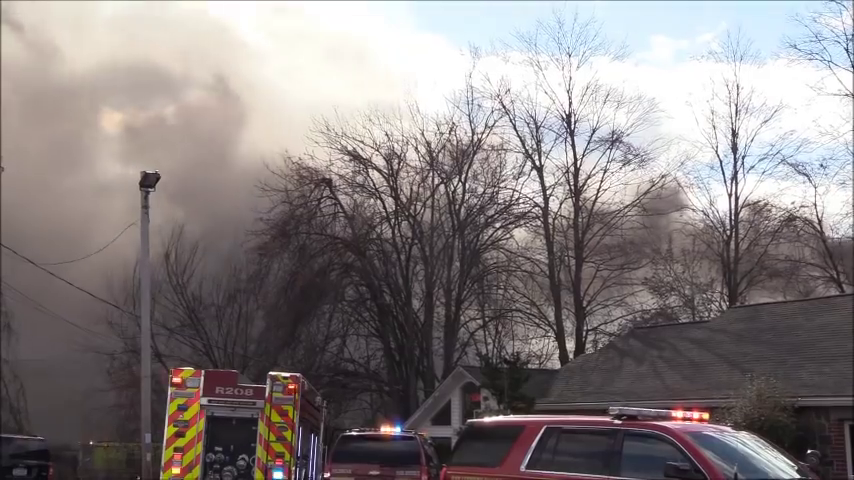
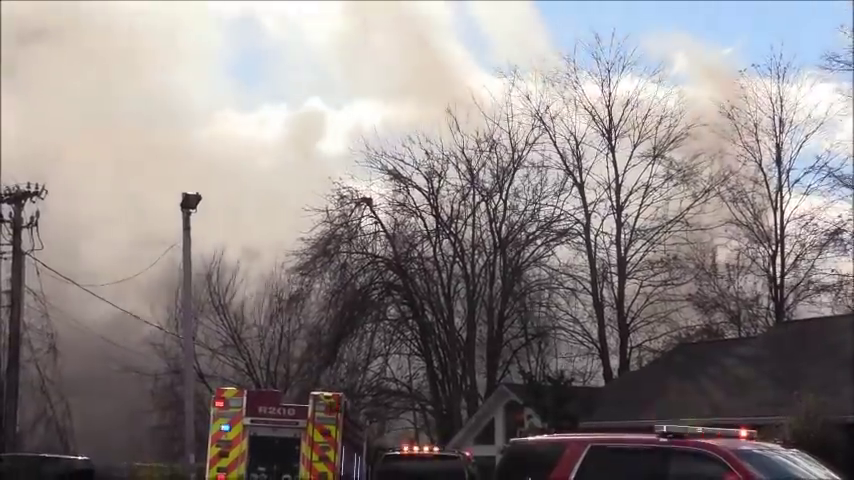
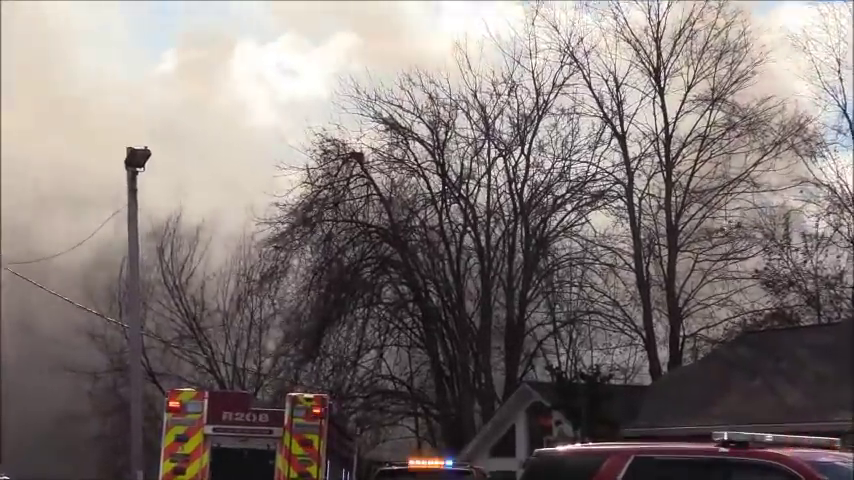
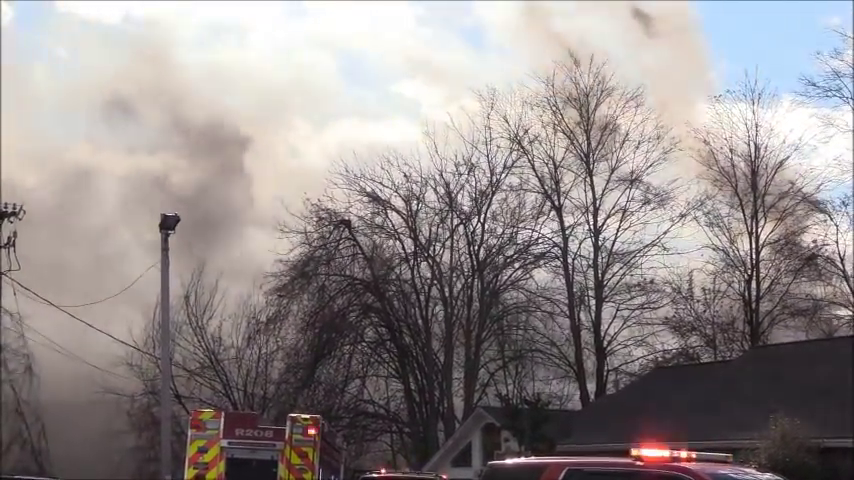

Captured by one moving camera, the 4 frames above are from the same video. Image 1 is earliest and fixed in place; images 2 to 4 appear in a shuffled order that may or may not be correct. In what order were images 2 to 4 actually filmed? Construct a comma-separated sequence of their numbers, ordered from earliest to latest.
4, 2, 3
